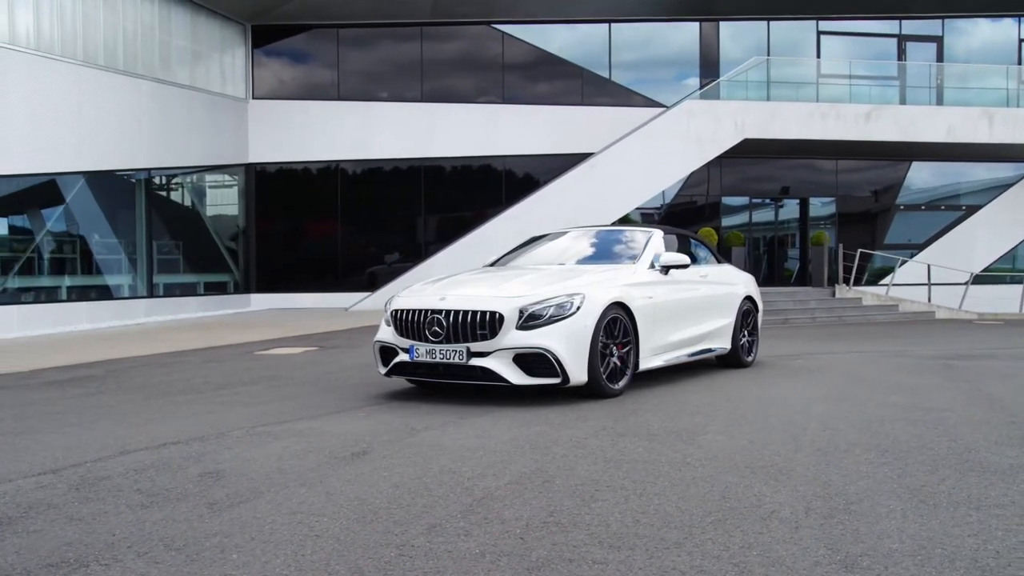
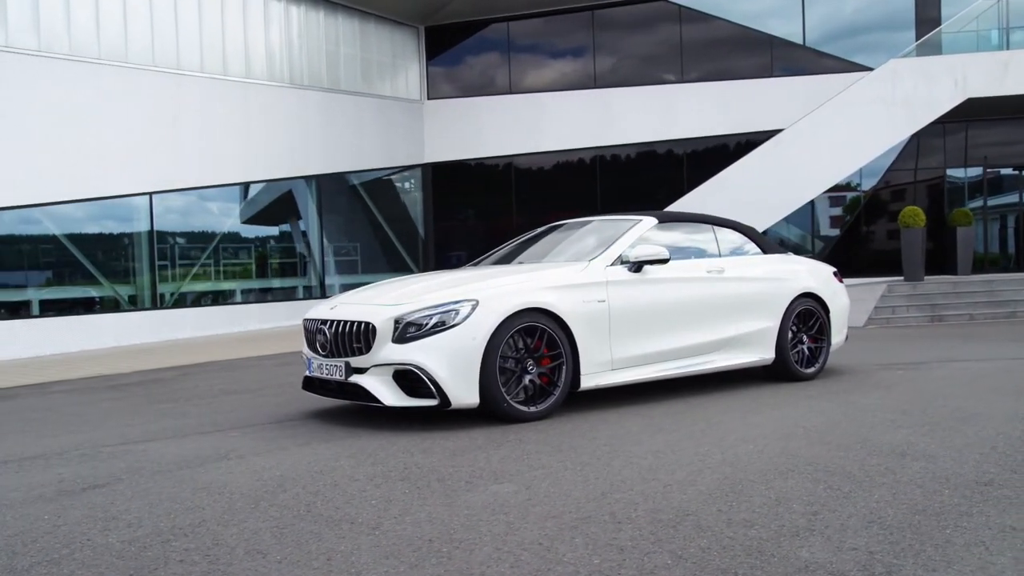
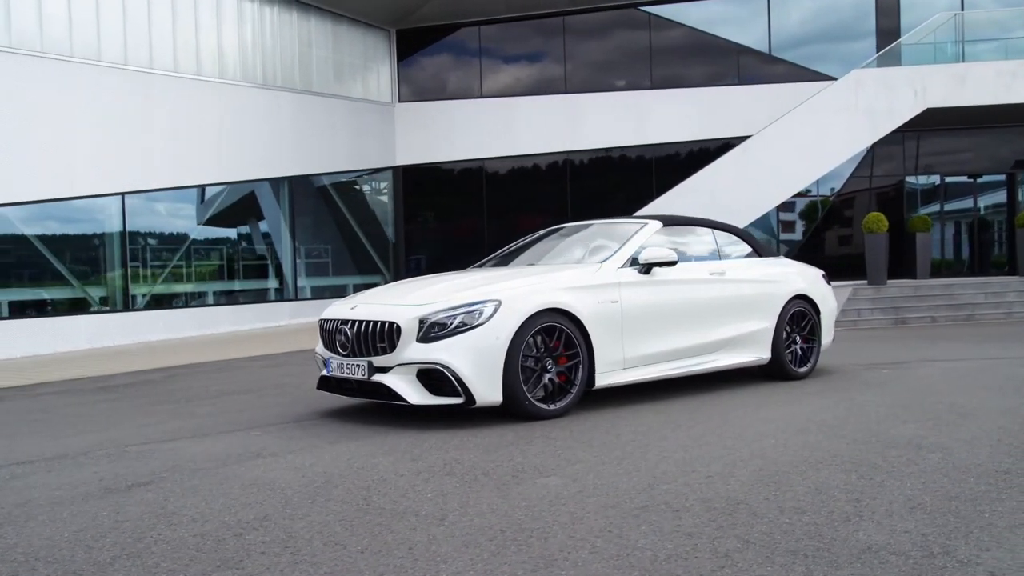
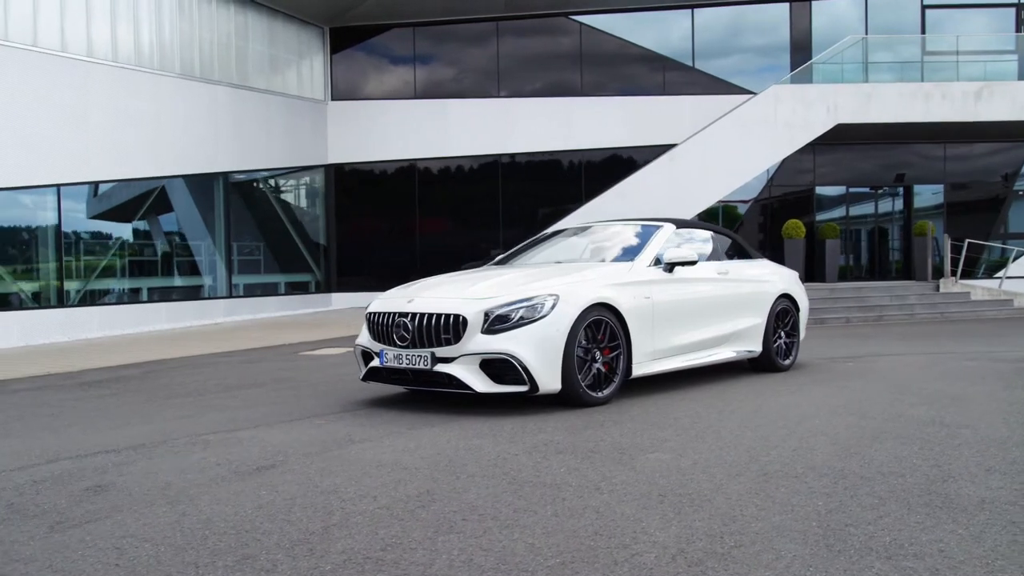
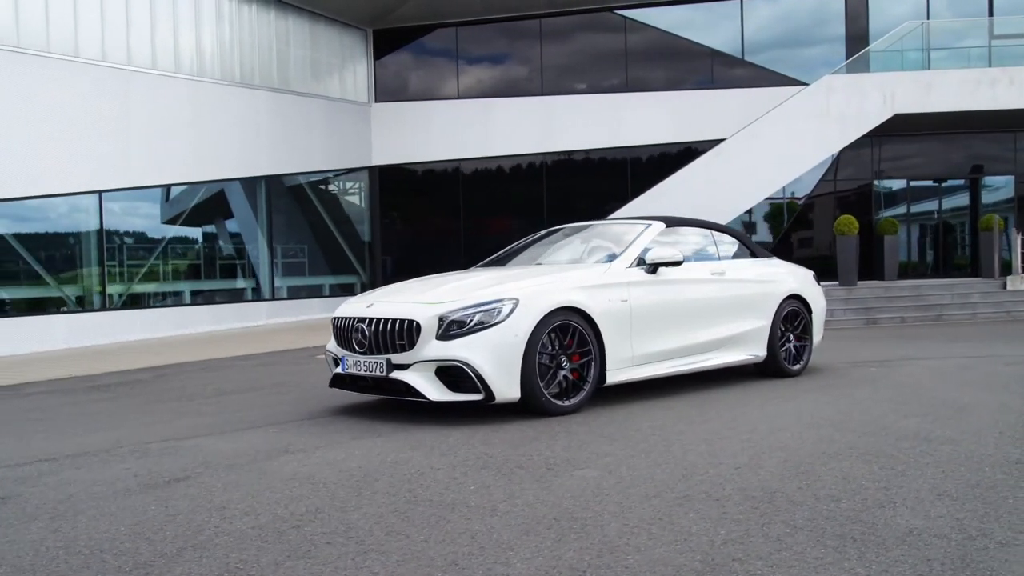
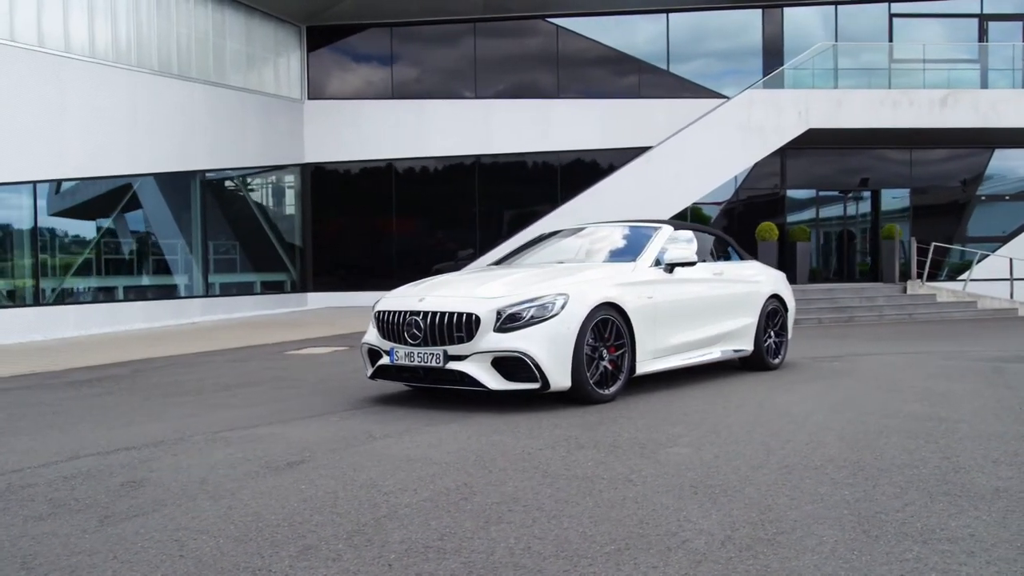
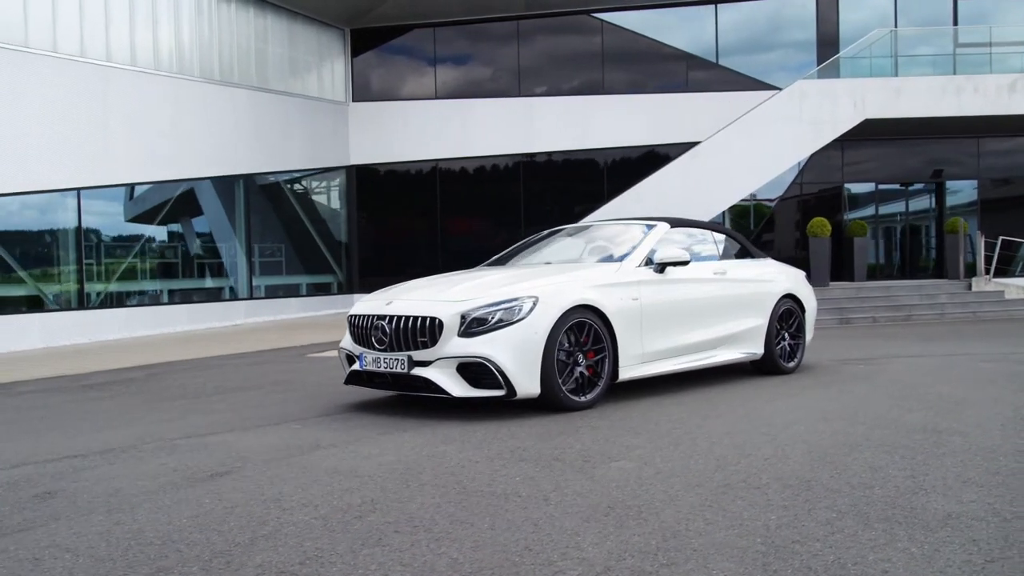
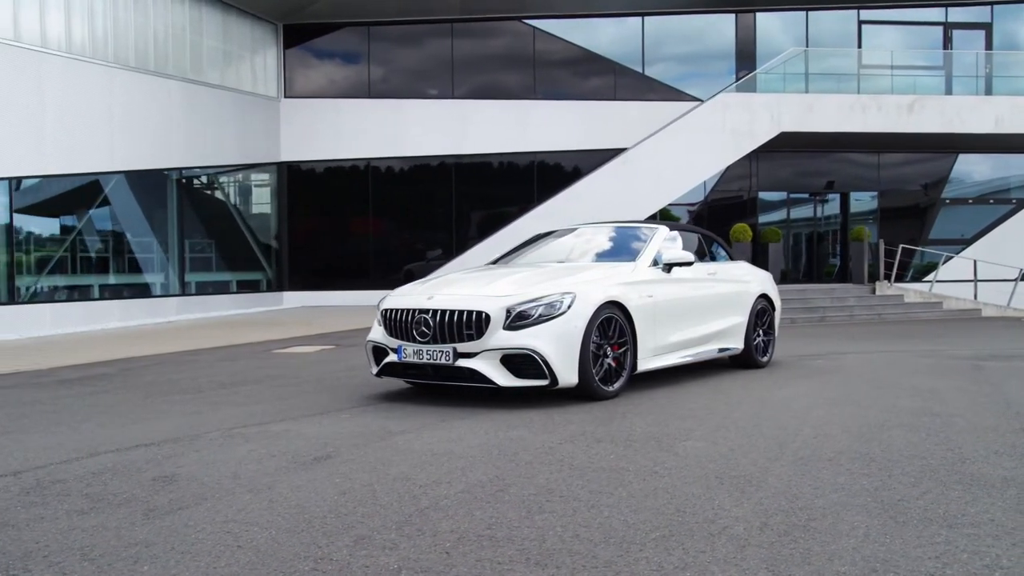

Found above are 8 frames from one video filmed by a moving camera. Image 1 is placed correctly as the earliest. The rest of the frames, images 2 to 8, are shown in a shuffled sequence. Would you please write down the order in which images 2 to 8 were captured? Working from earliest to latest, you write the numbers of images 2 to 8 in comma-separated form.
8, 6, 4, 7, 5, 3, 2
